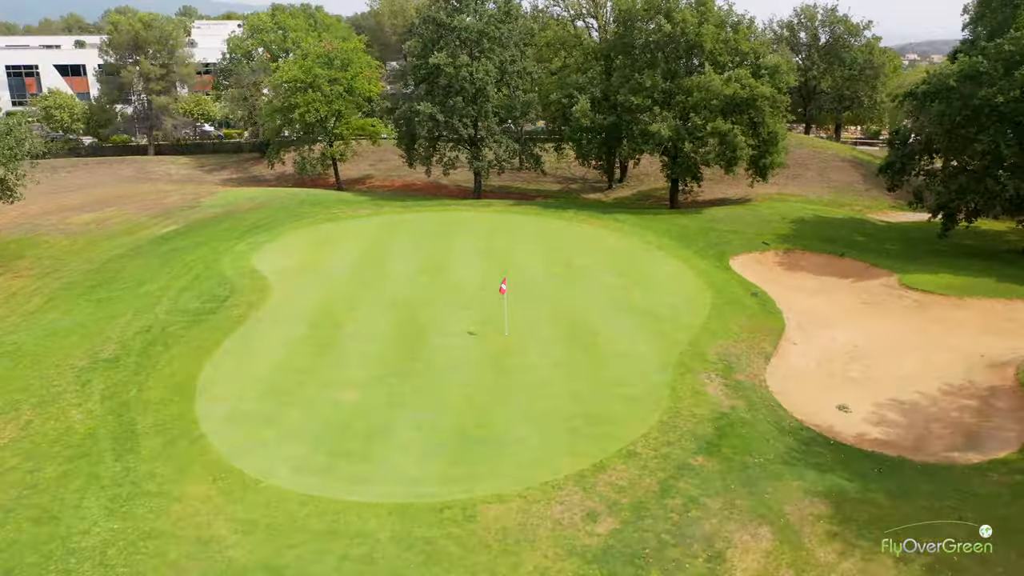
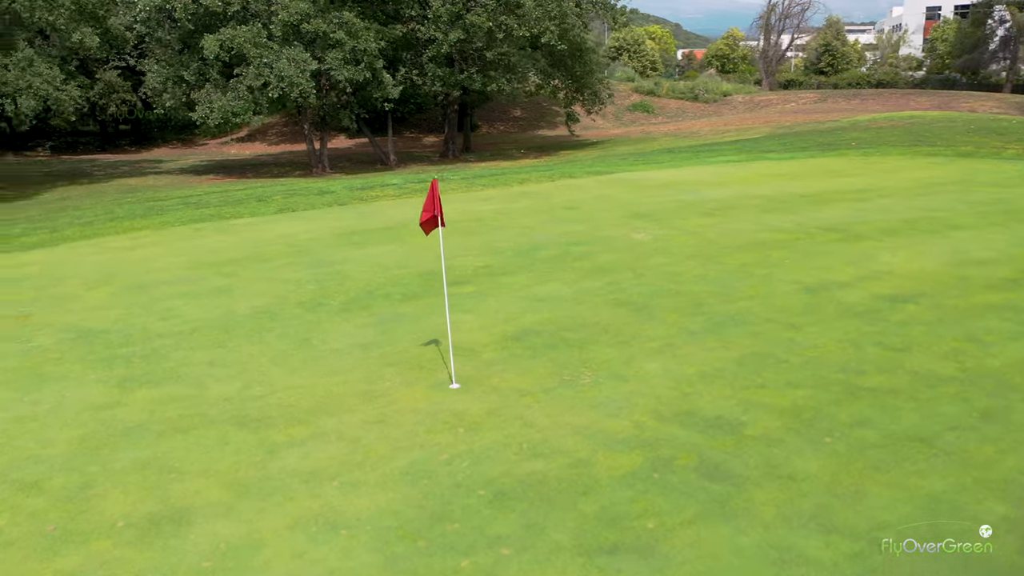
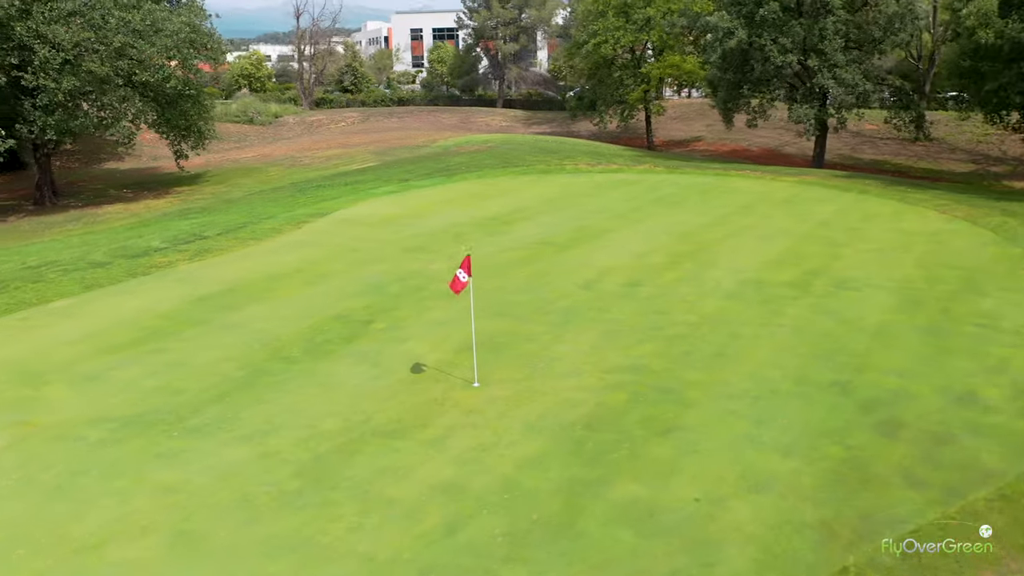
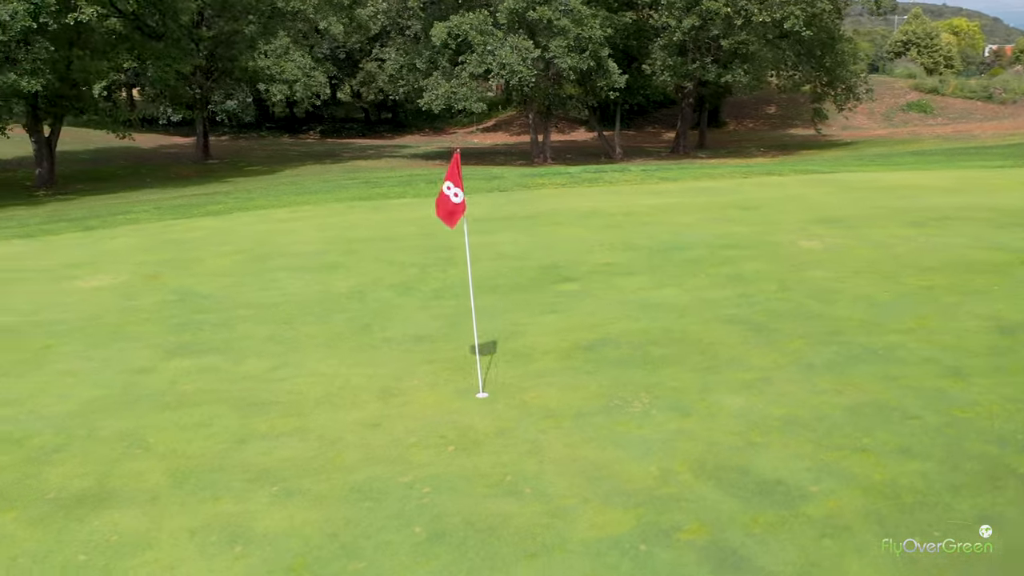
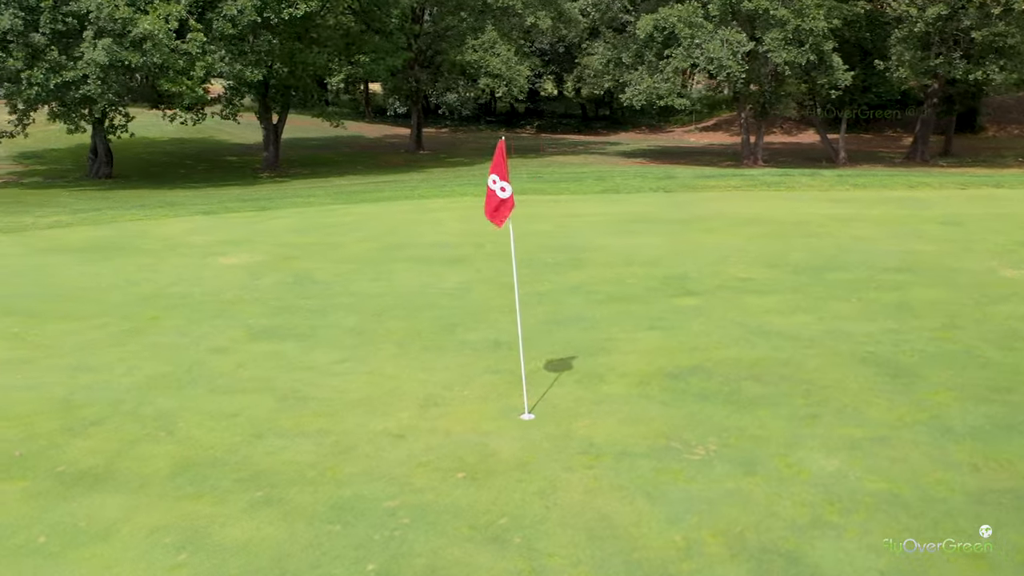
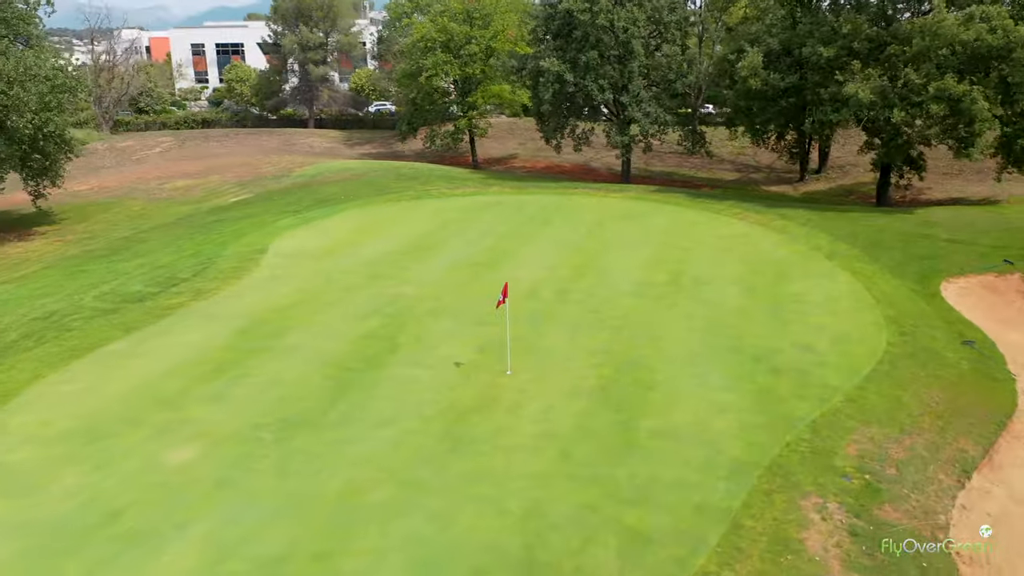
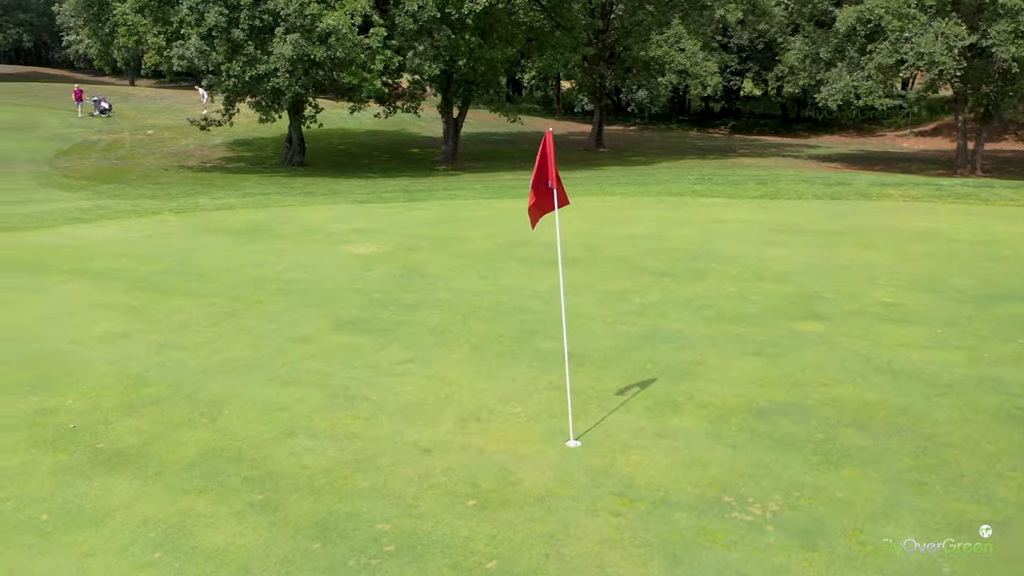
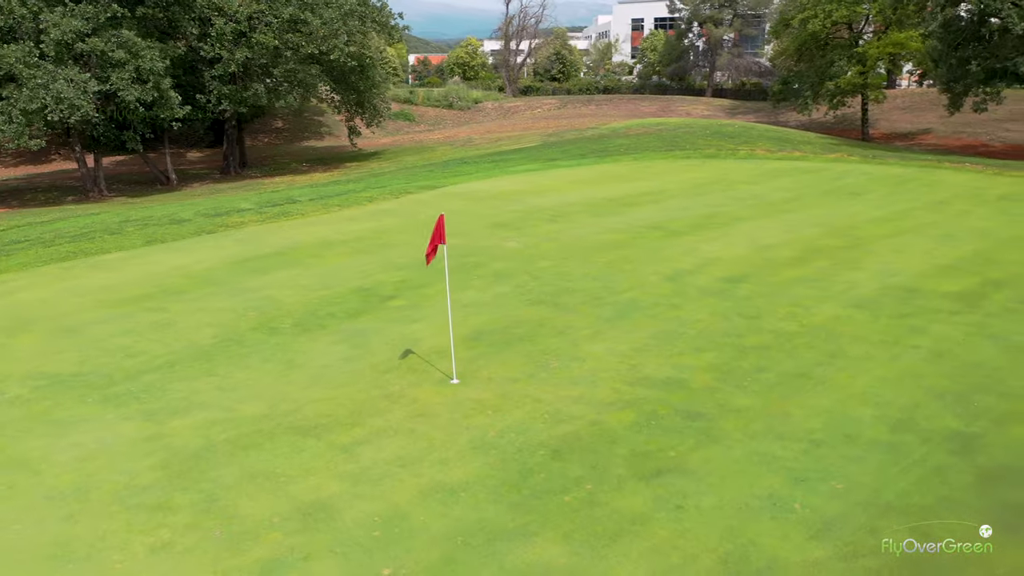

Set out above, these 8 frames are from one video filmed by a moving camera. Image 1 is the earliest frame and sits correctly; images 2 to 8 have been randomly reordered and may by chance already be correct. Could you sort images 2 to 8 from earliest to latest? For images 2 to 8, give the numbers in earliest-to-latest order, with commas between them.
6, 3, 8, 2, 4, 5, 7
